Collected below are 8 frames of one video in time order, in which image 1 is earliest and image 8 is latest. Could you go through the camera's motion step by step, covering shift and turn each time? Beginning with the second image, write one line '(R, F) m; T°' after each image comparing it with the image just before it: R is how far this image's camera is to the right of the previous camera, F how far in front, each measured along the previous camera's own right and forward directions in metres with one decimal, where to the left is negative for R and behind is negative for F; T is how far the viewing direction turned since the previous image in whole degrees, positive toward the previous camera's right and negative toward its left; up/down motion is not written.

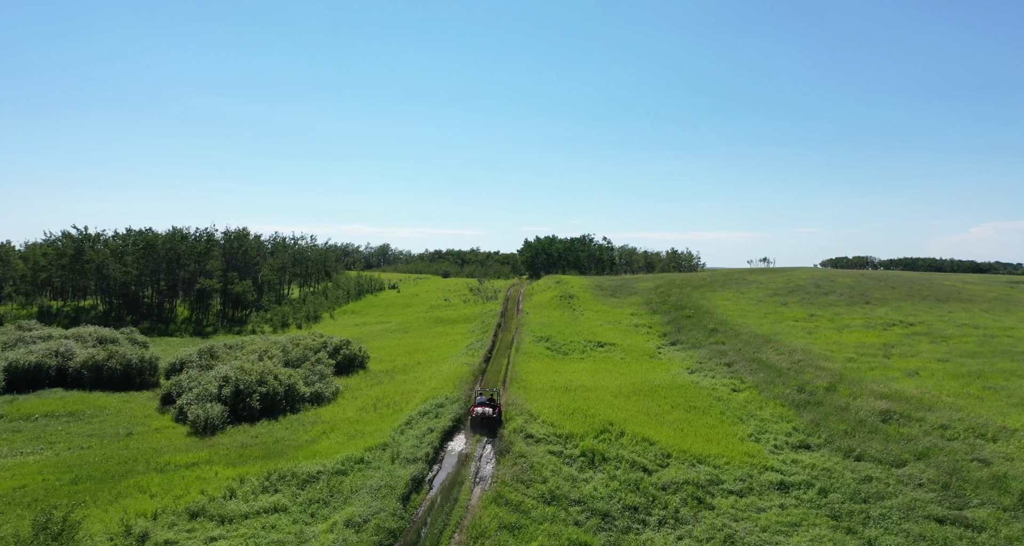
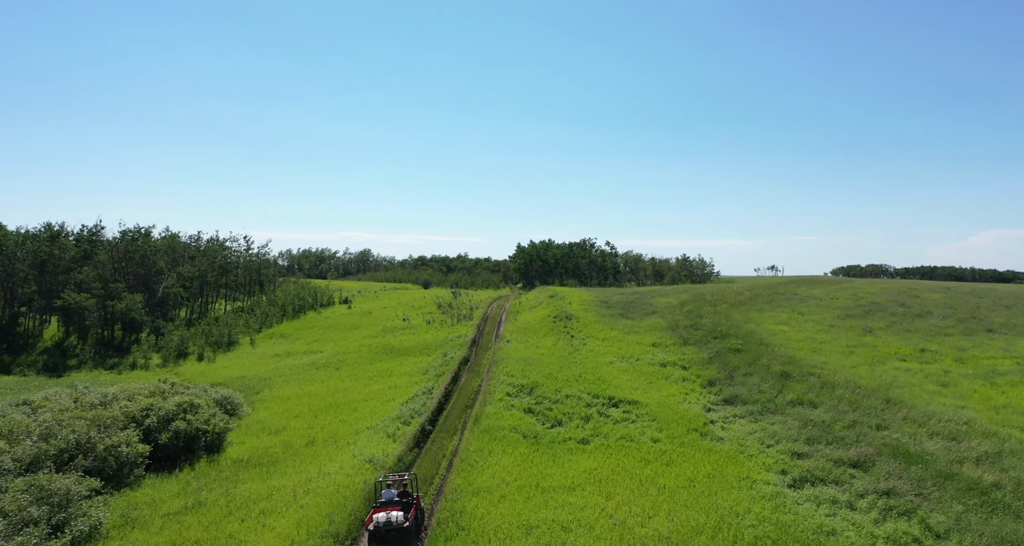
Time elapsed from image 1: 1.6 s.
(+2.0, +23.3) m; 0°
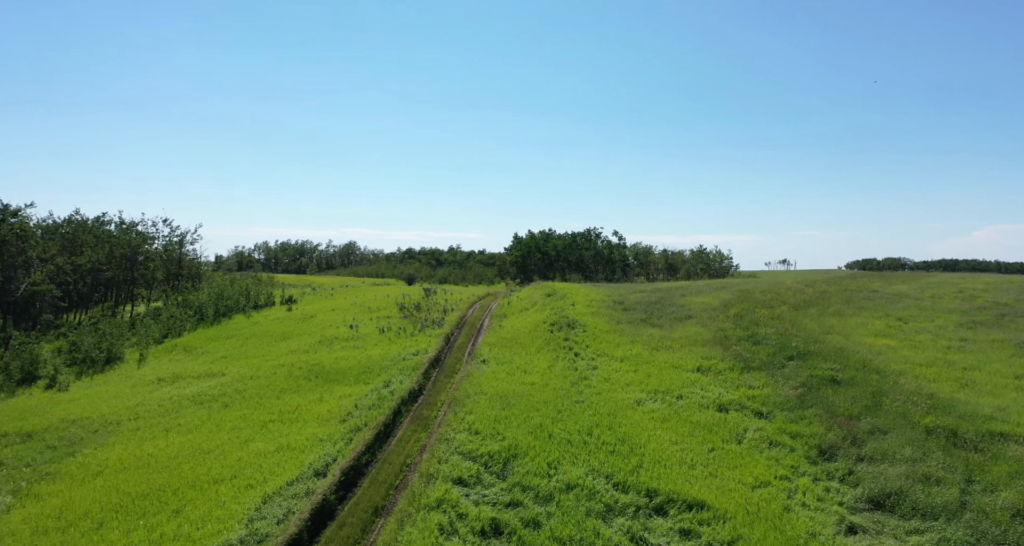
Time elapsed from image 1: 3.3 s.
(+1.5, +19.5) m; 0°
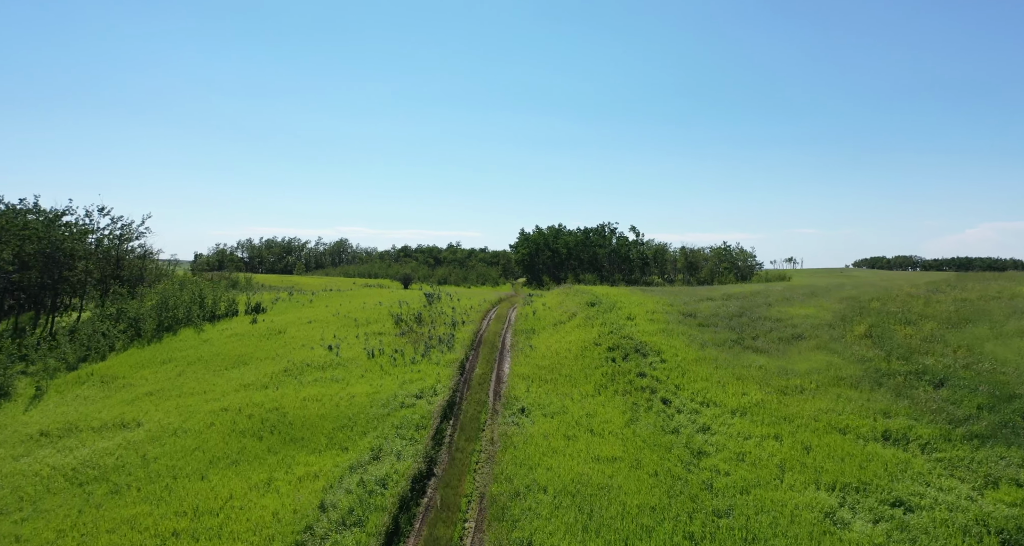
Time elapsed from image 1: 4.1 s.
(-2.3, +15.1) m; 0°
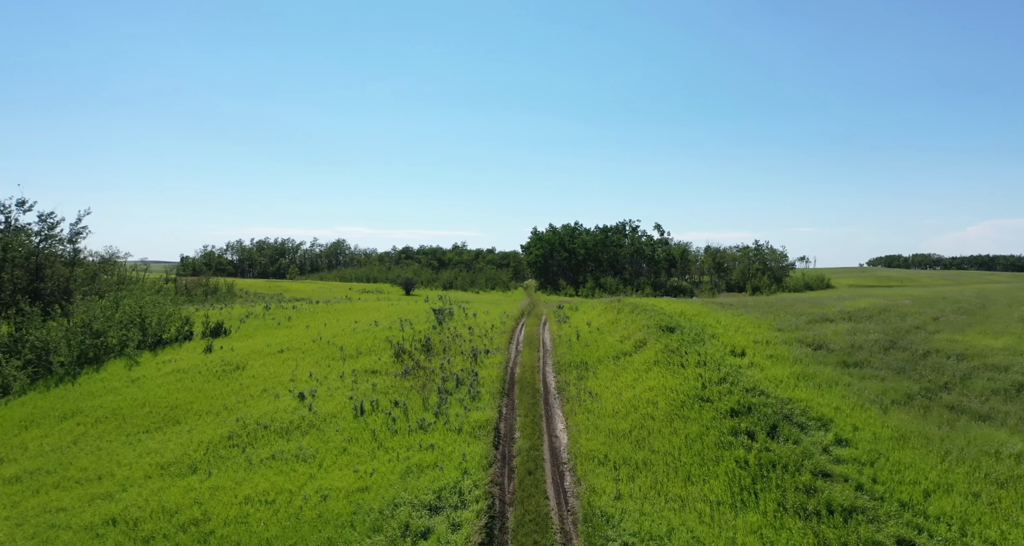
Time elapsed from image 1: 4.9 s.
(-2.1, +13.7) m; 0°
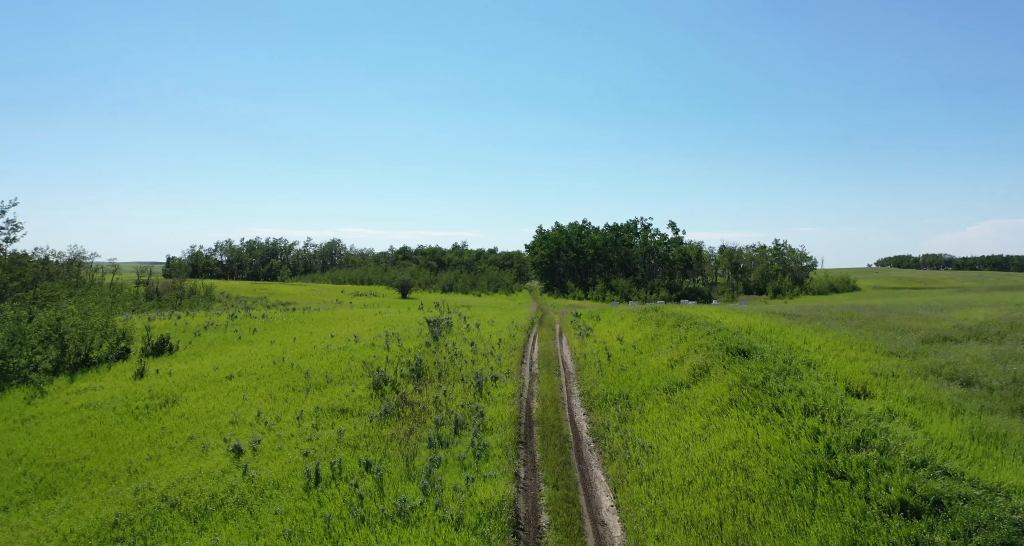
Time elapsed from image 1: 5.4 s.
(-0.6, +9.1) m; 0°
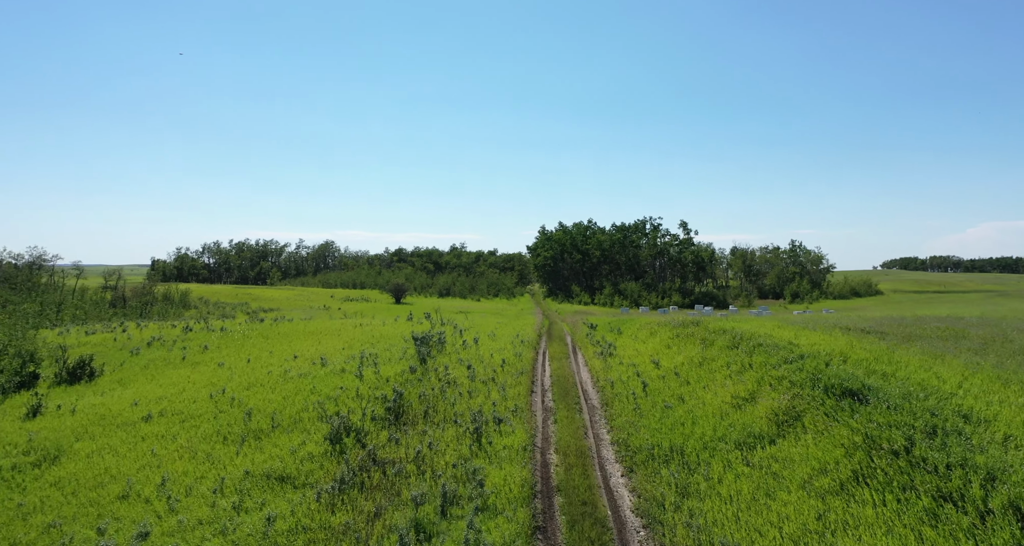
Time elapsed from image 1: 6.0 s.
(-0.3, +7.8) m; 0°
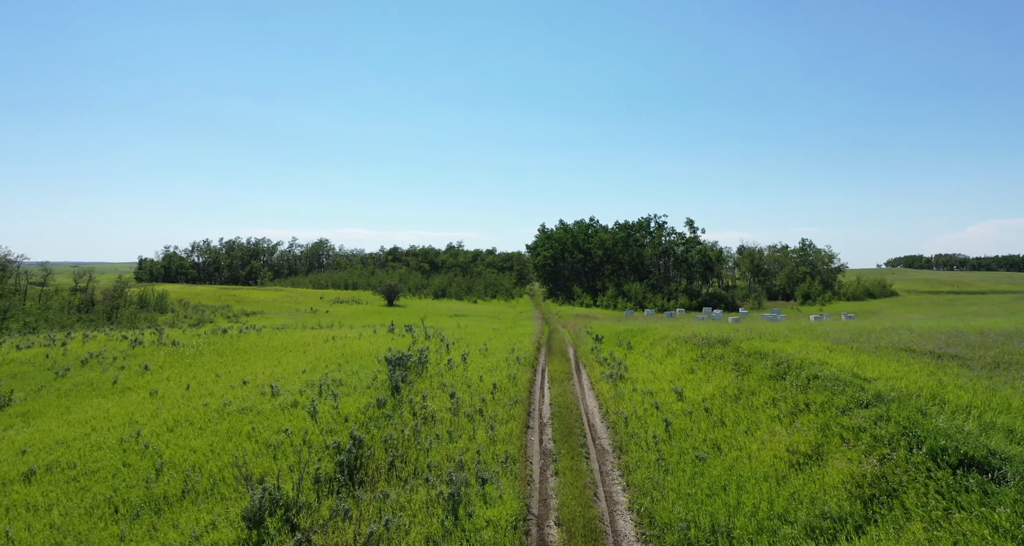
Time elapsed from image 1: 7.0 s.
(+0.3, +5.4) m; 0°
